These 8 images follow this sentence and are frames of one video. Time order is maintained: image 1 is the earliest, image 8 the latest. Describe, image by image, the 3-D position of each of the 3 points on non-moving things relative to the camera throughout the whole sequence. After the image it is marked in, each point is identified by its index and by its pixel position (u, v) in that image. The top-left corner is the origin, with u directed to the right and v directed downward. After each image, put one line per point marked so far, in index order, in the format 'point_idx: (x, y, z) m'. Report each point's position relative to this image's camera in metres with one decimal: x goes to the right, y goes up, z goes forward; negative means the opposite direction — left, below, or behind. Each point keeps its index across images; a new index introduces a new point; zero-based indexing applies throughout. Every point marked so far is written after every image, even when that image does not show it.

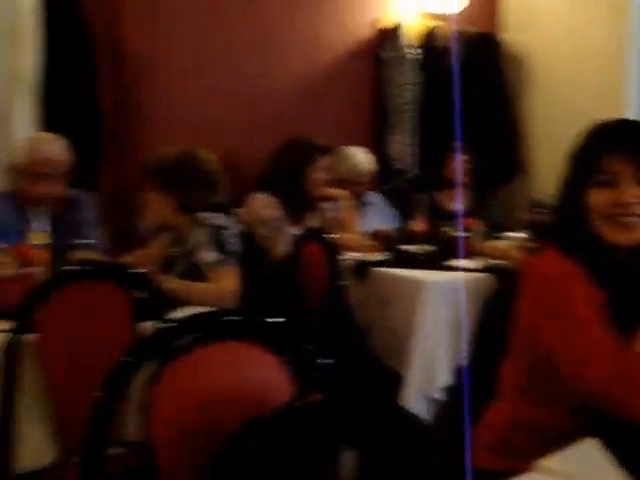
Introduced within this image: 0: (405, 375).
0: (+0.3, -0.4, +2.7) m
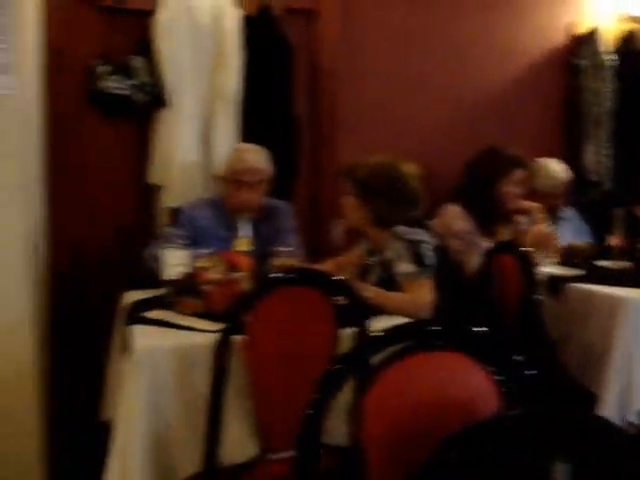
0: (+0.8, -0.4, +2.6) m
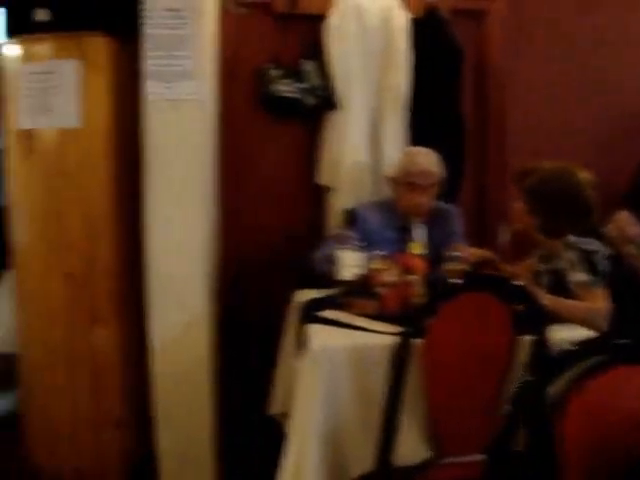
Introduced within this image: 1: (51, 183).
0: (+1.3, -0.5, +2.5) m
1: (-0.8, +0.2, +2.9) m
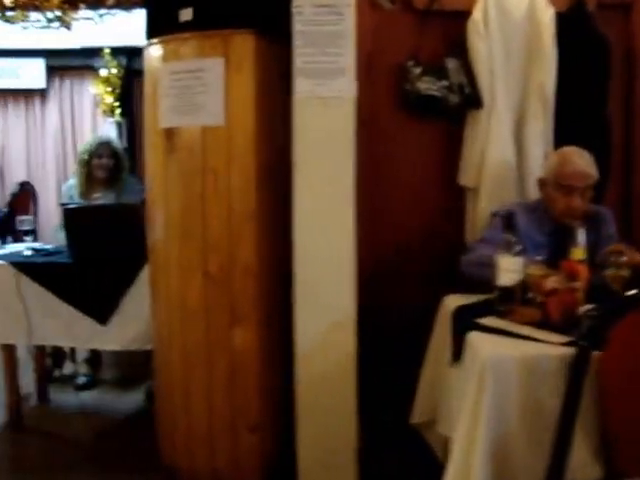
0: (+1.7, -0.5, +2.3) m
1: (-0.4, +0.2, +2.8) m
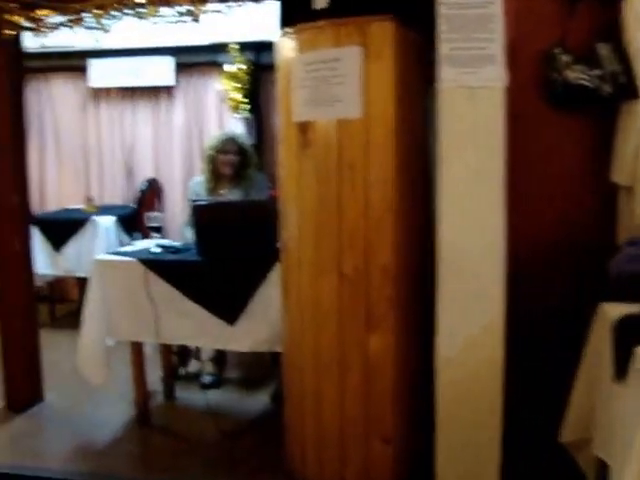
0: (+2.0, -0.5, +1.9) m
1: (0.0, +0.2, +2.7) m
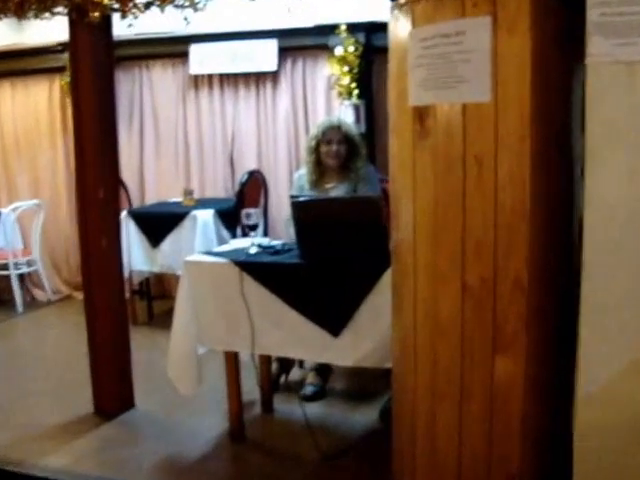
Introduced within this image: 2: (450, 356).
0: (+2.1, -0.6, +1.3) m
1: (+0.3, +0.2, +2.3) m
2: (+0.3, -0.3, +2.4) m
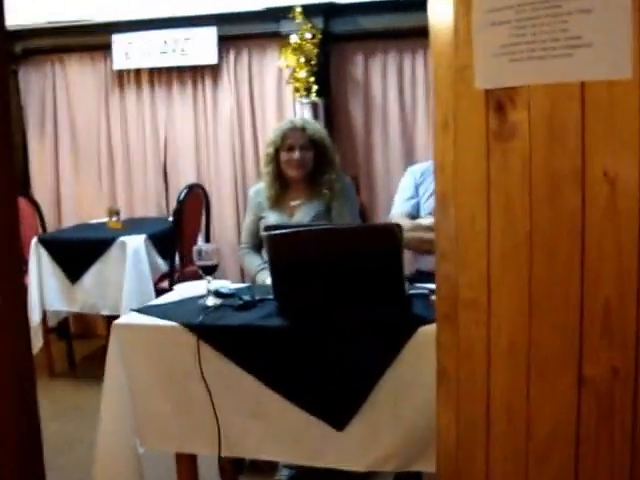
0: (+2.3, -0.6, +0.5) m
1: (+0.3, +0.1, +1.4) m
2: (+0.4, -0.4, +1.5) m
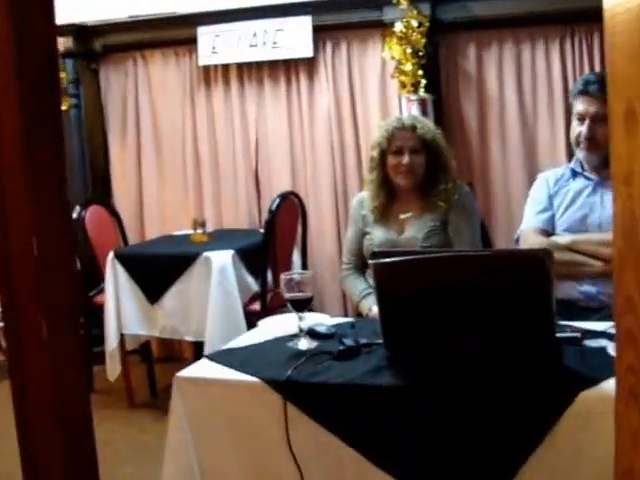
0: (+2.3, -0.7, -0.3) m
1: (+0.5, 0.0, +0.8) m
2: (+0.5, -0.5, +0.9) m
